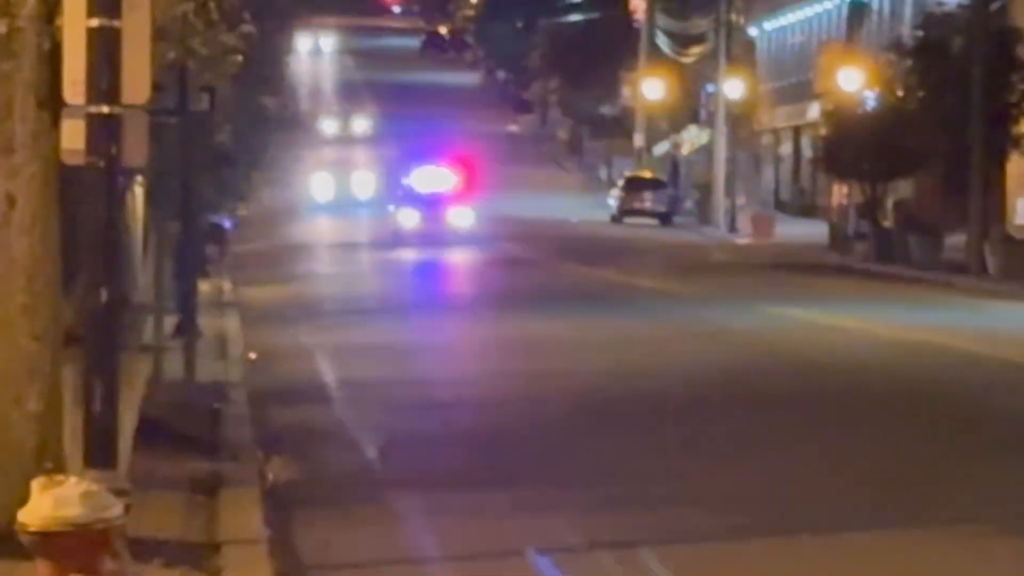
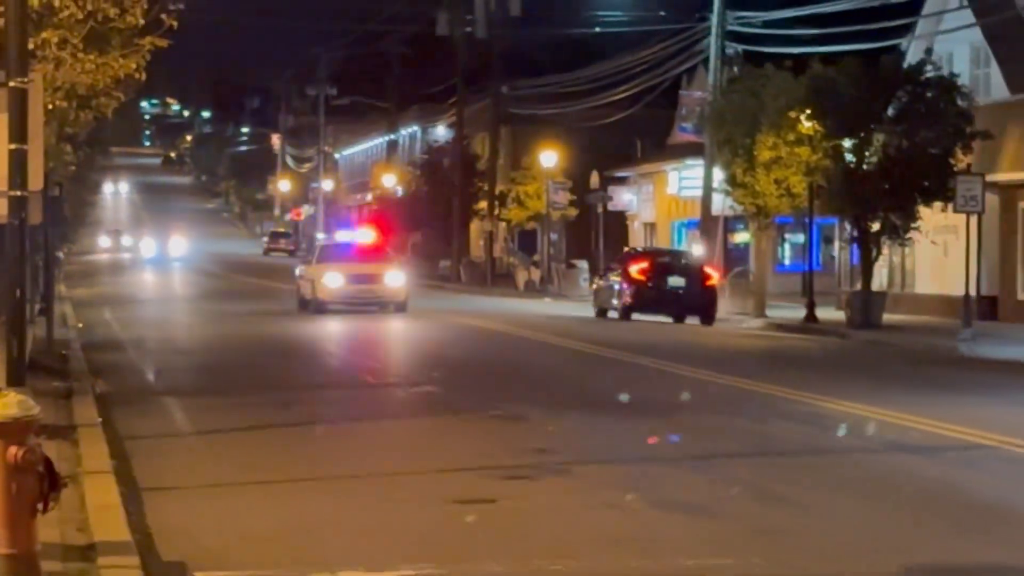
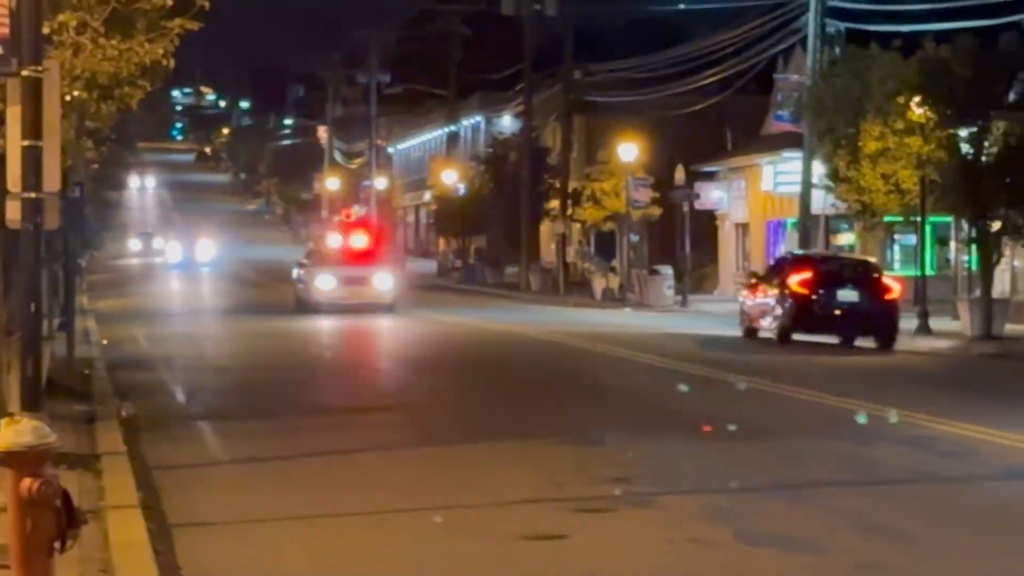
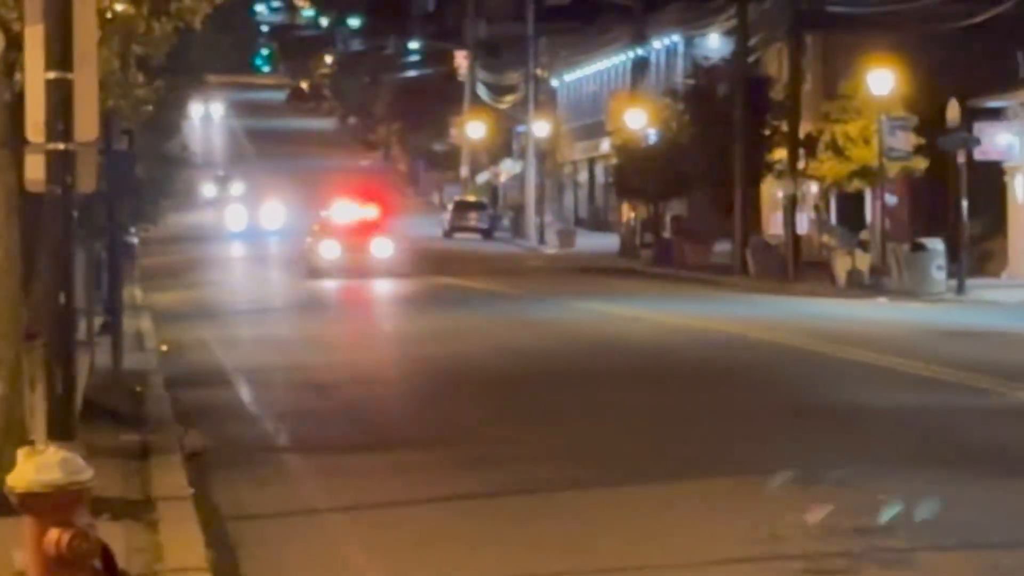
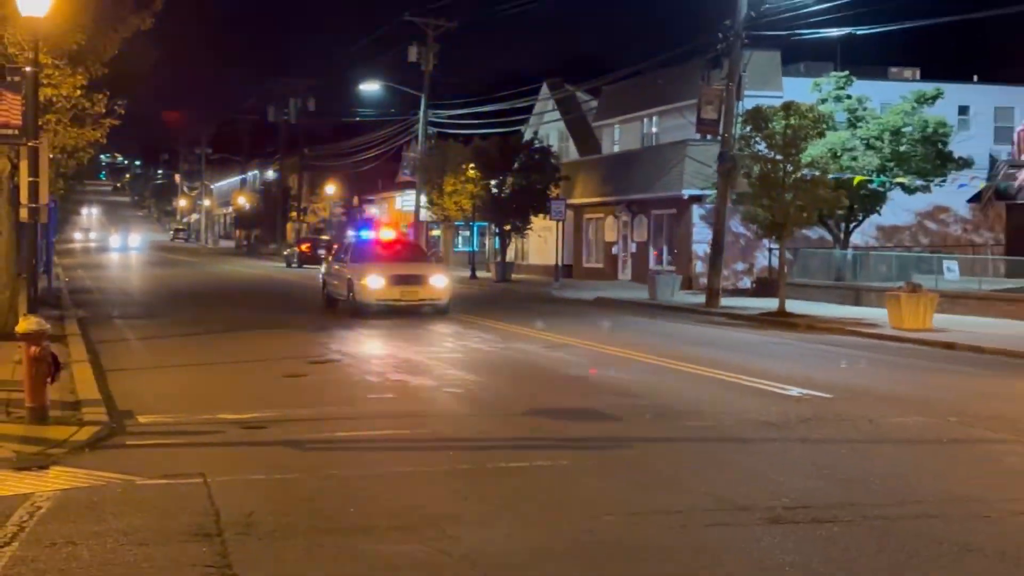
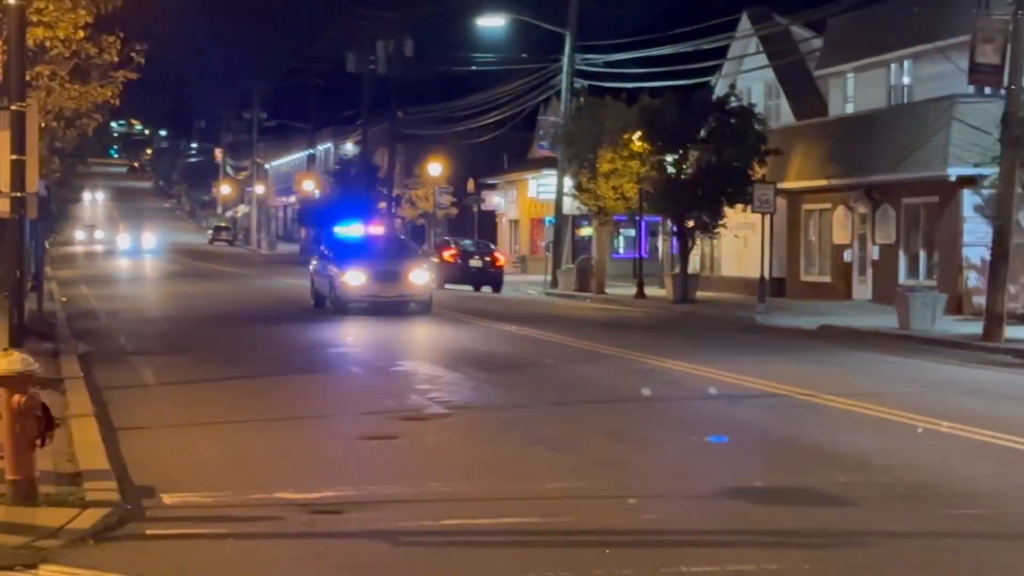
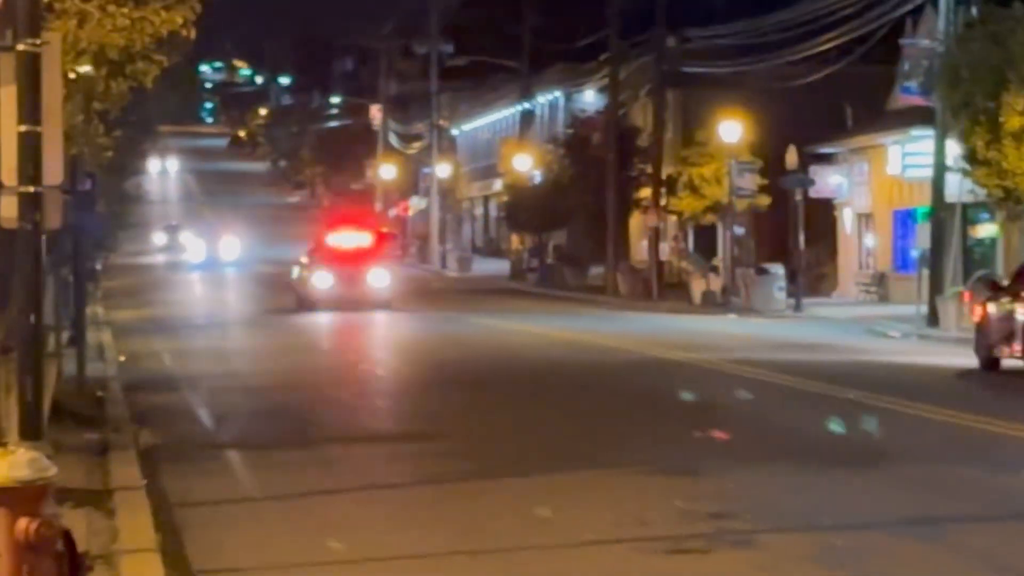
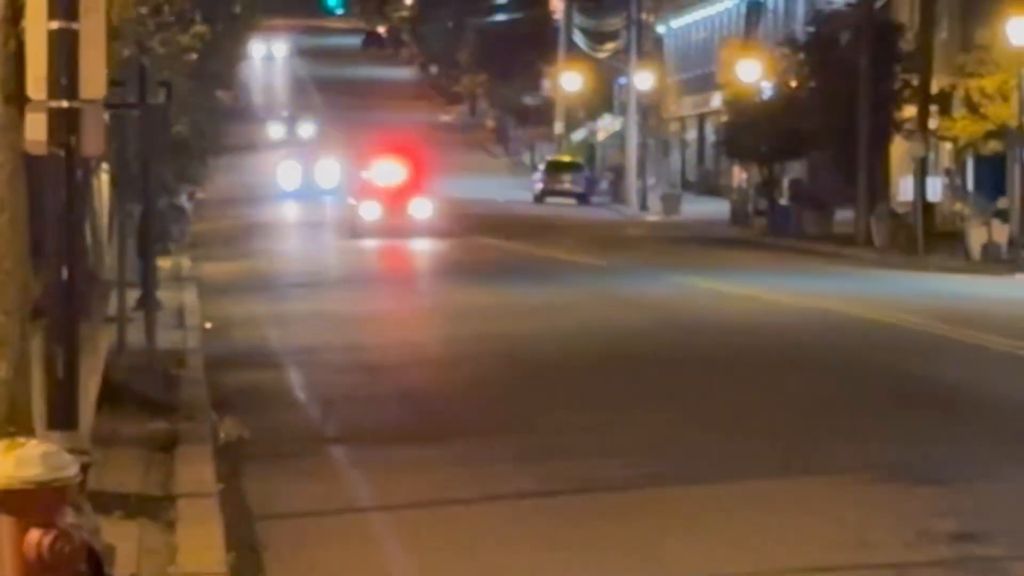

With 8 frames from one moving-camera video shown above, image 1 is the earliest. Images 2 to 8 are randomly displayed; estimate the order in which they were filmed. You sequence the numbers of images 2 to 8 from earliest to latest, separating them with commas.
8, 4, 7, 3, 2, 6, 5
